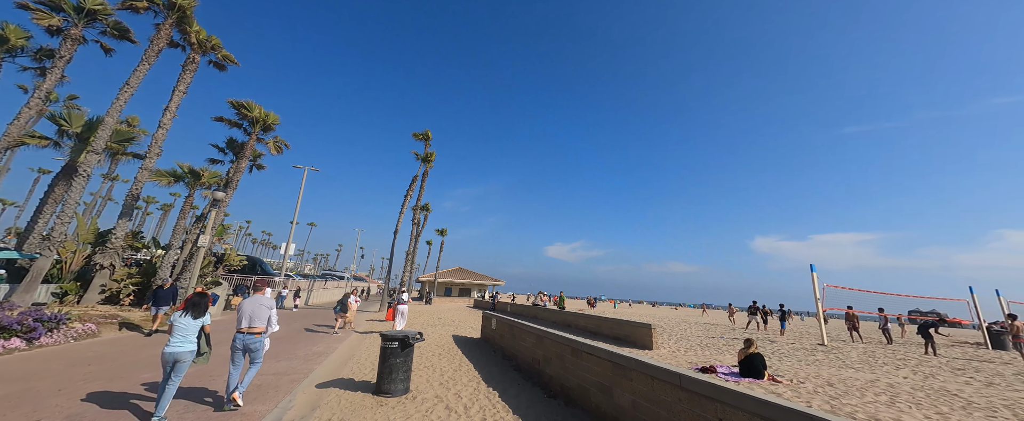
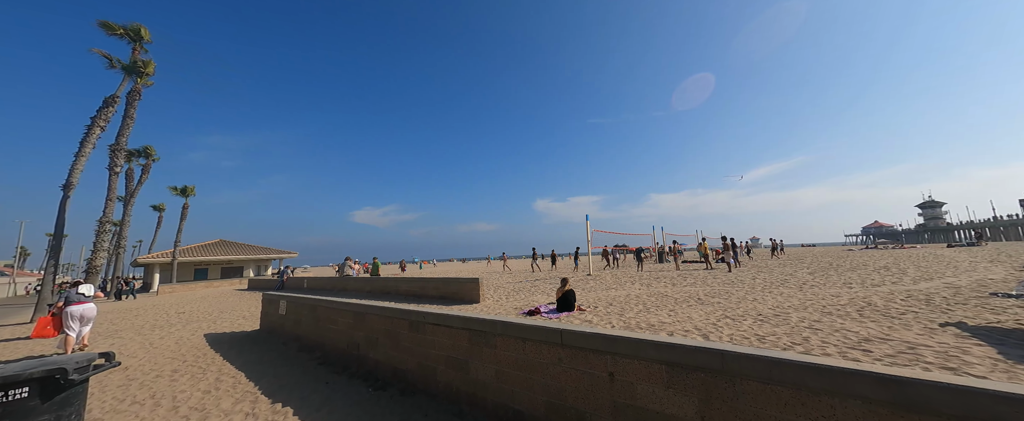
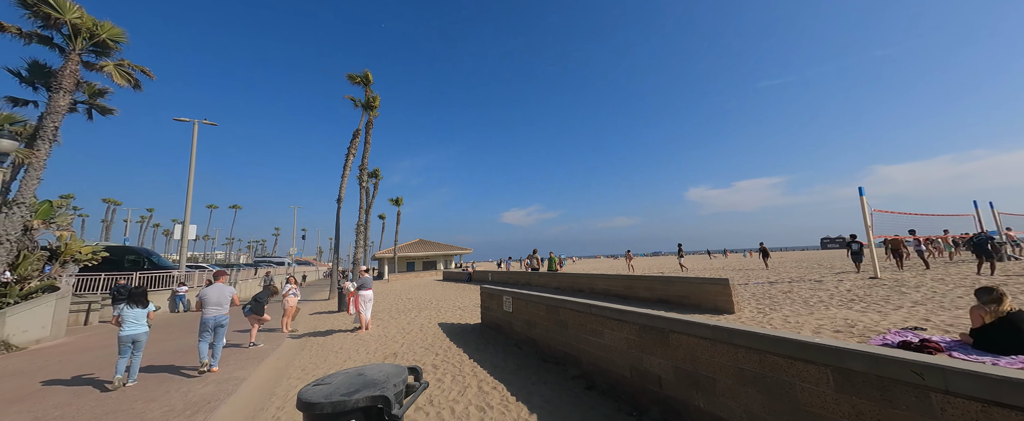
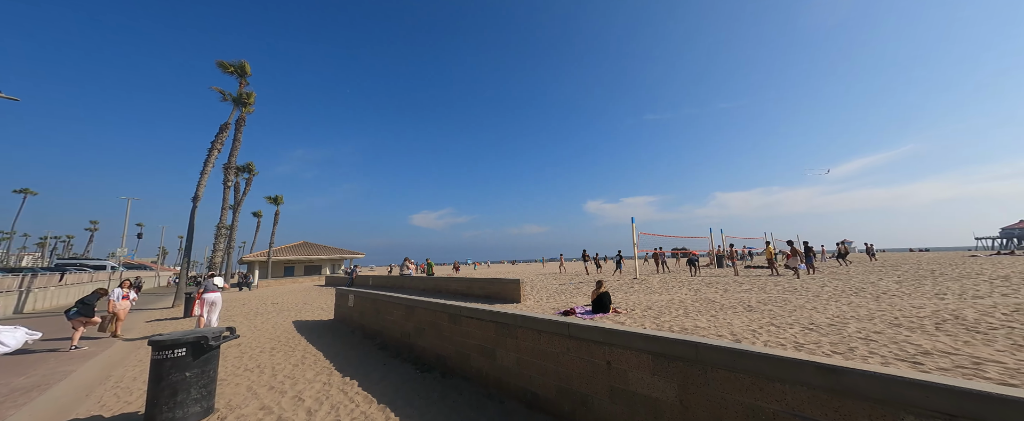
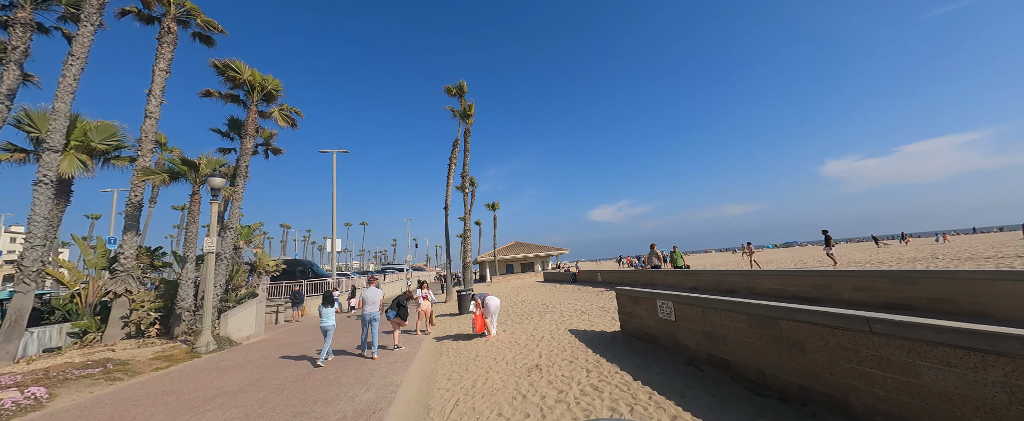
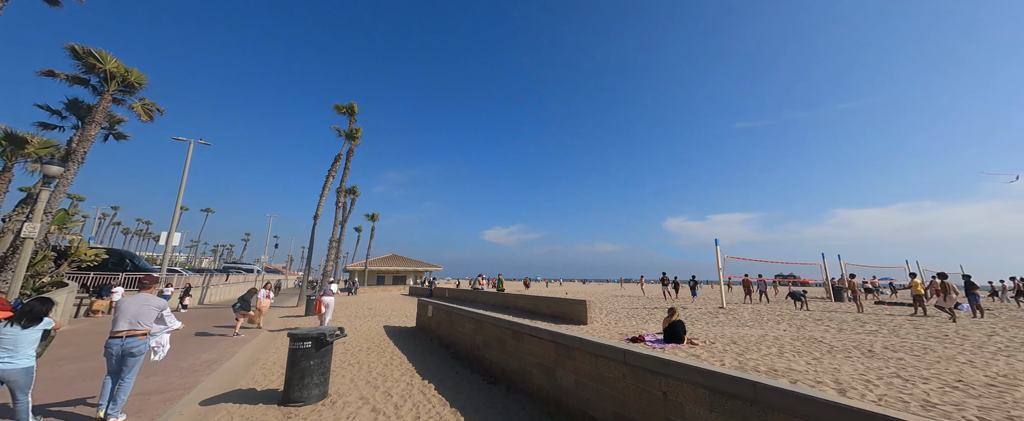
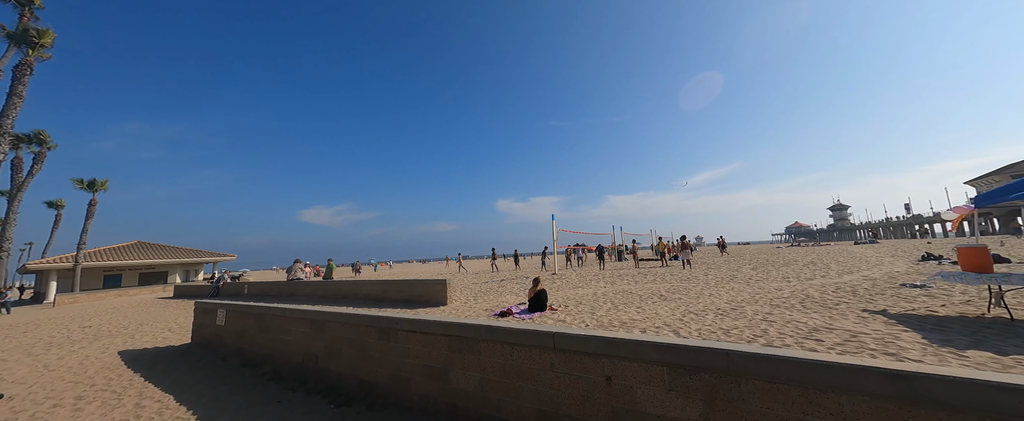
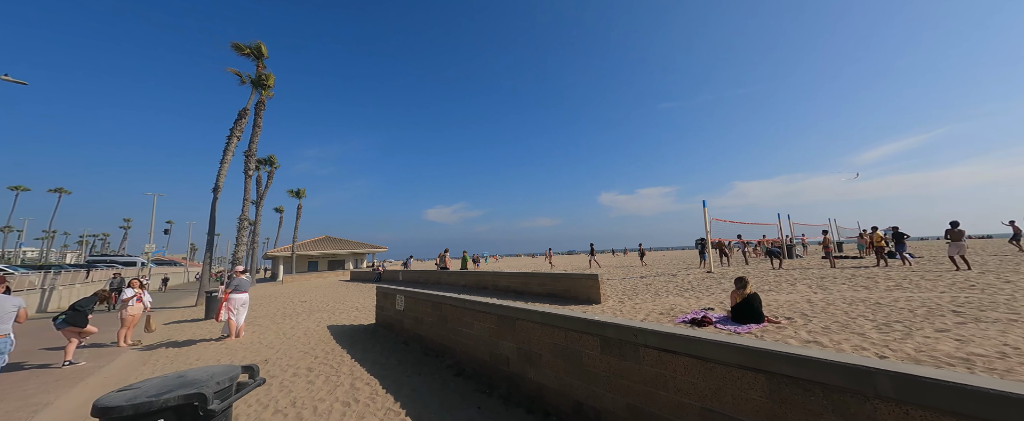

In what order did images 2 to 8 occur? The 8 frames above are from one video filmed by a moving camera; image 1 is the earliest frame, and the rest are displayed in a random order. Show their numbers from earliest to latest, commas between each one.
6, 4, 2, 7, 8, 3, 5
